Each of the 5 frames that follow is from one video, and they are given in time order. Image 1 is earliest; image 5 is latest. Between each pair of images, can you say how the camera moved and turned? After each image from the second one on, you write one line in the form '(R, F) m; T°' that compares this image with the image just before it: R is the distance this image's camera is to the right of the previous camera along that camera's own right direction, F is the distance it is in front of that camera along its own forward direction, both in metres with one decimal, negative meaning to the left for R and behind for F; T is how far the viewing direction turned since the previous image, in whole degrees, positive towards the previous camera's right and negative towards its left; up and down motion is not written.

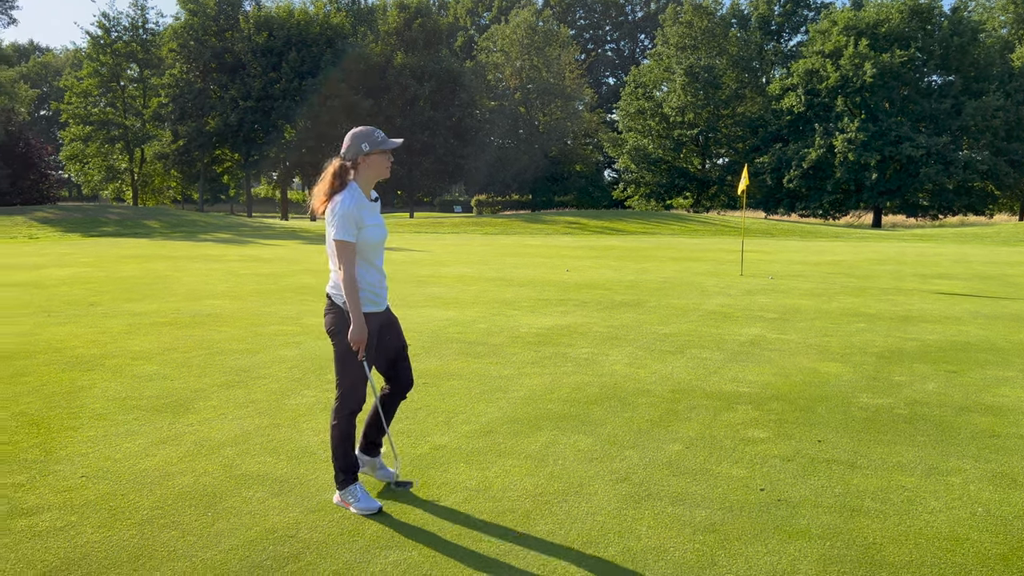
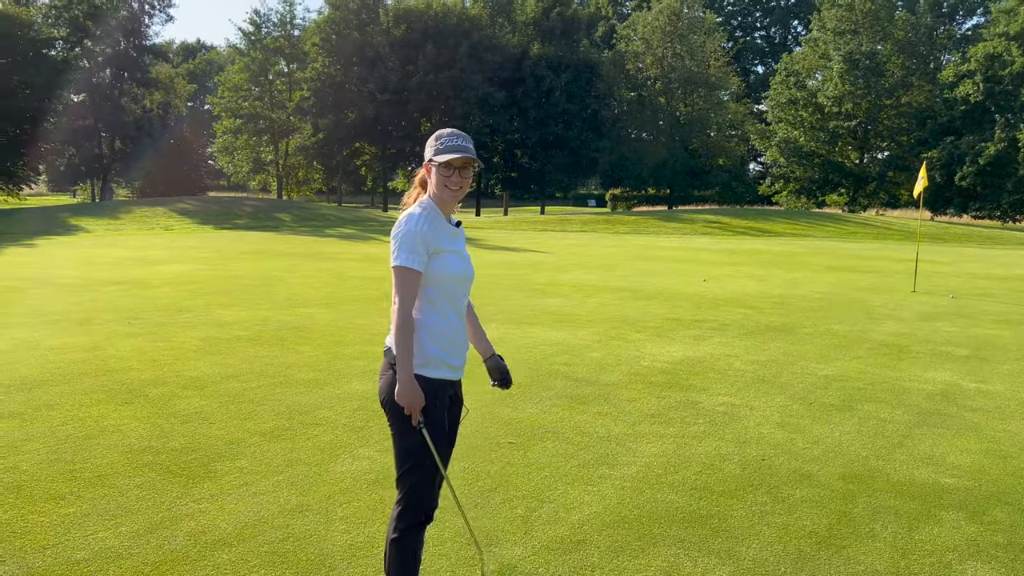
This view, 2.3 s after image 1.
(+0.1, +1.3) m; -9°
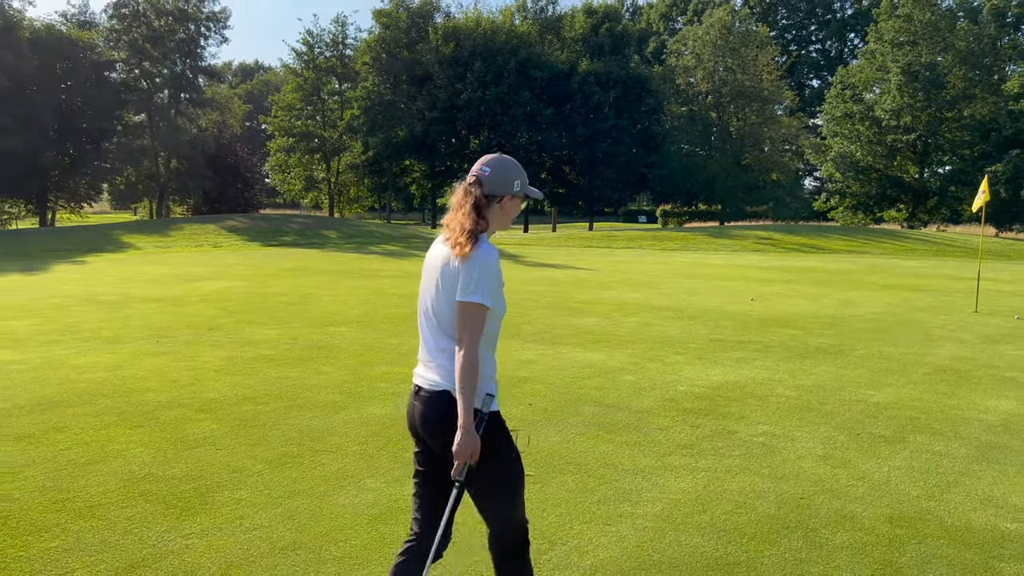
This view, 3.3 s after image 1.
(+0.2, +0.3) m; -4°
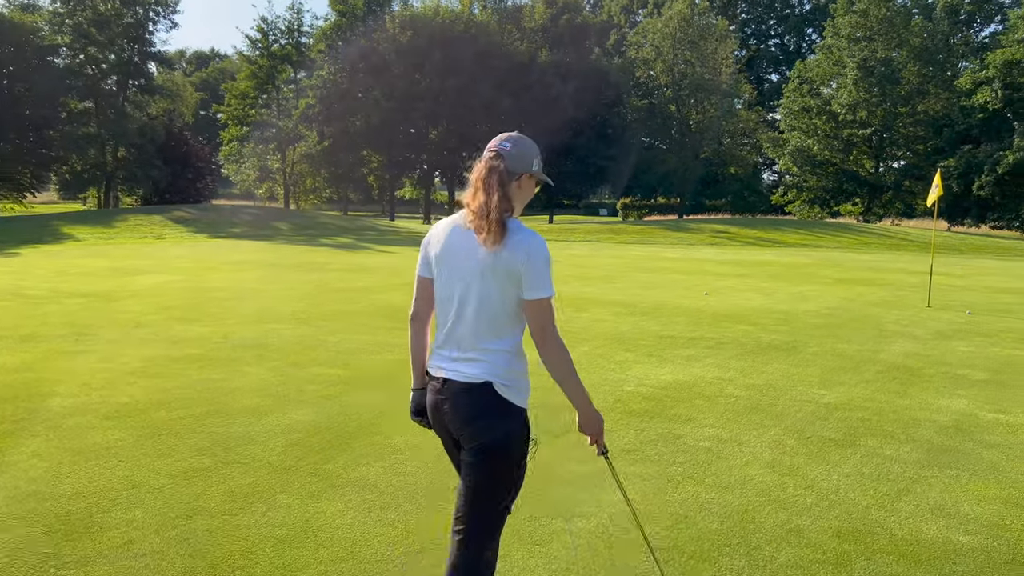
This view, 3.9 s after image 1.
(+0.2, +0.3) m; +3°
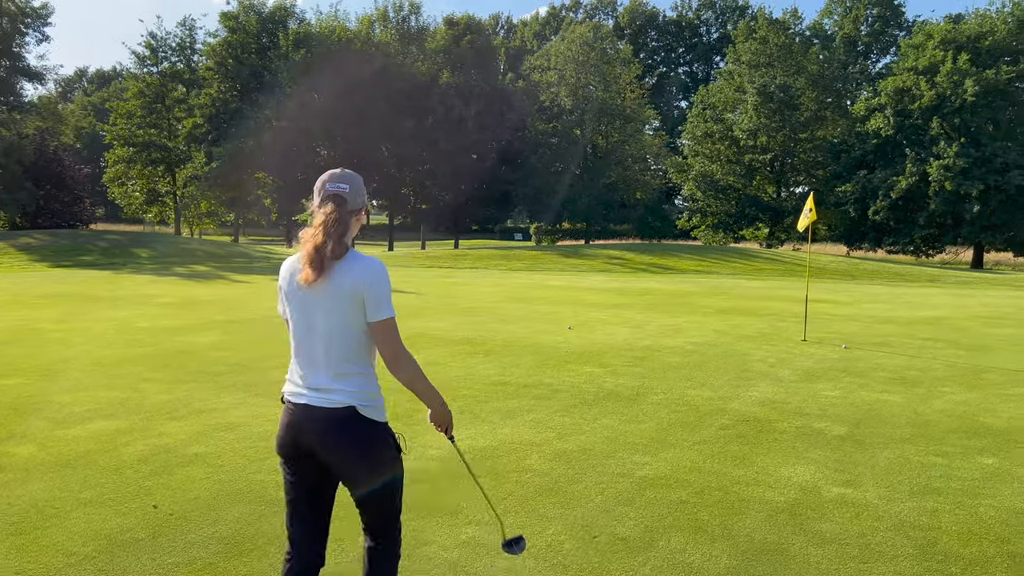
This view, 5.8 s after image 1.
(+1.1, +1.2) m; +5°
